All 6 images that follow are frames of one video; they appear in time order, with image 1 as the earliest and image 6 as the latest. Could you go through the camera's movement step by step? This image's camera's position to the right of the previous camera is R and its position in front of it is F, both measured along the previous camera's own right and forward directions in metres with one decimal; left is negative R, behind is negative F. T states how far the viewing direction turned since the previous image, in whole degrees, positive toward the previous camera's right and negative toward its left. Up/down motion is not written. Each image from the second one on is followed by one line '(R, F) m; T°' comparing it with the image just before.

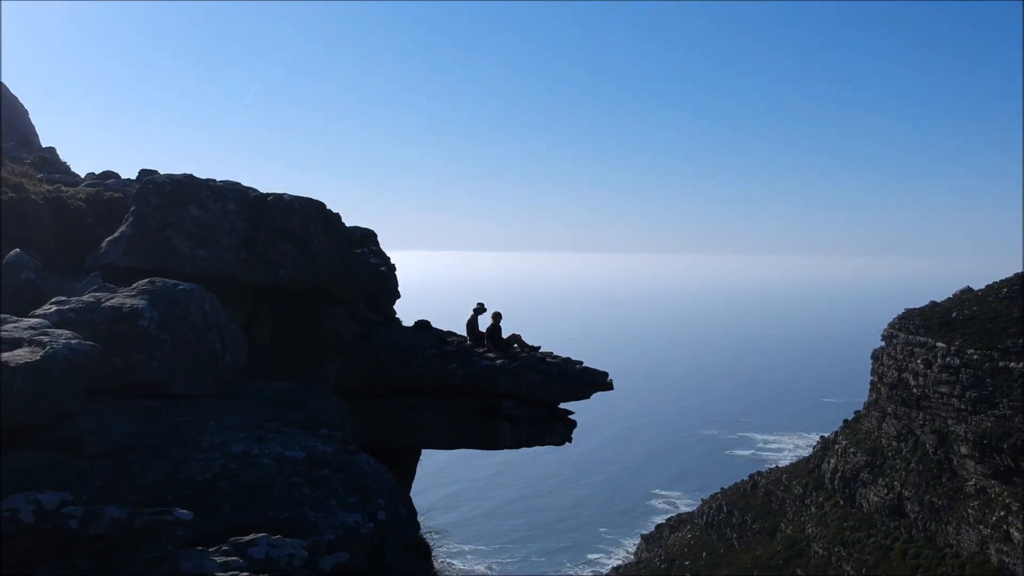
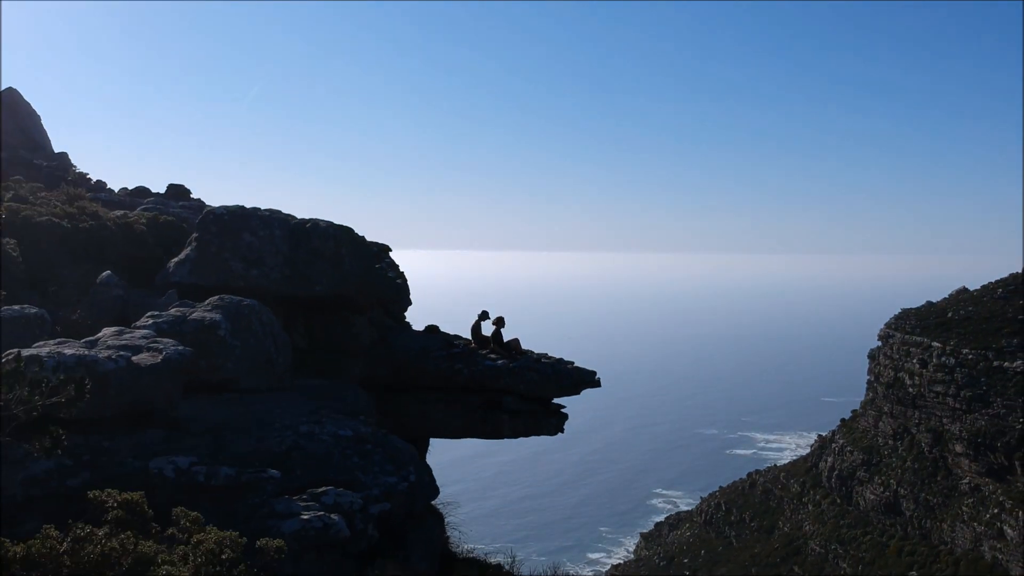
(0.0, -1.0) m; 0°
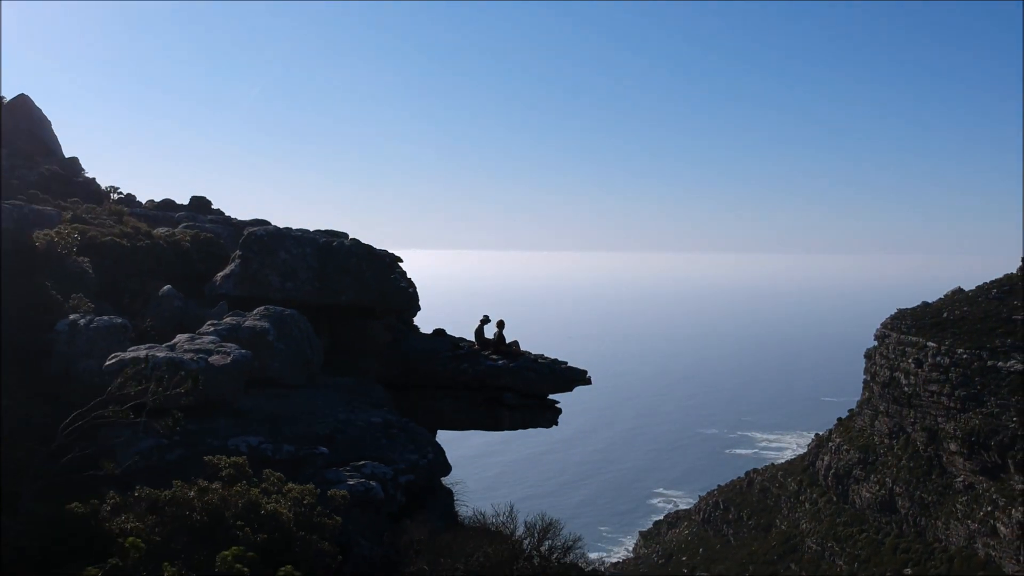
(0.0, -1.0) m; 0°
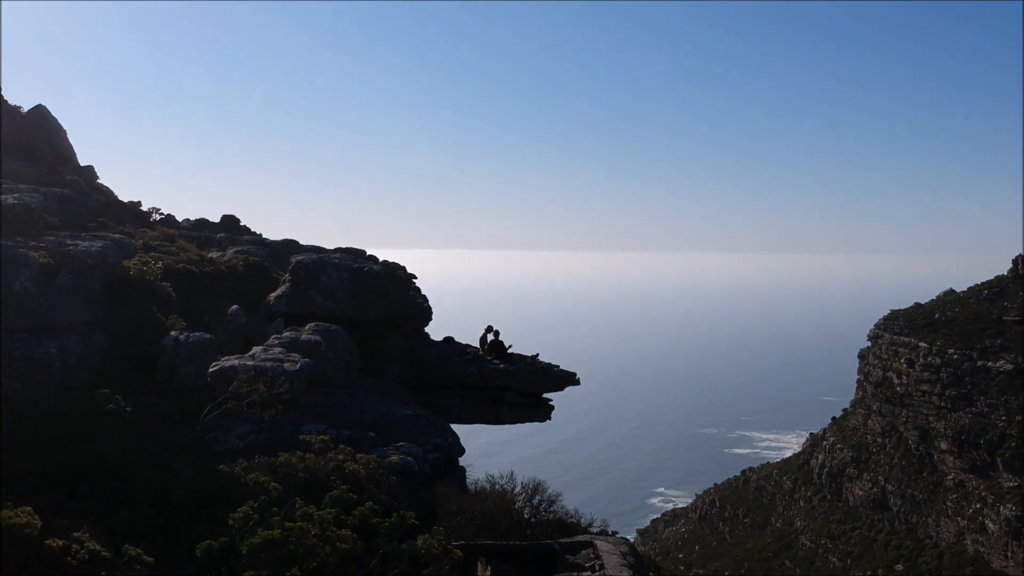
(0.0, -1.6) m; 0°
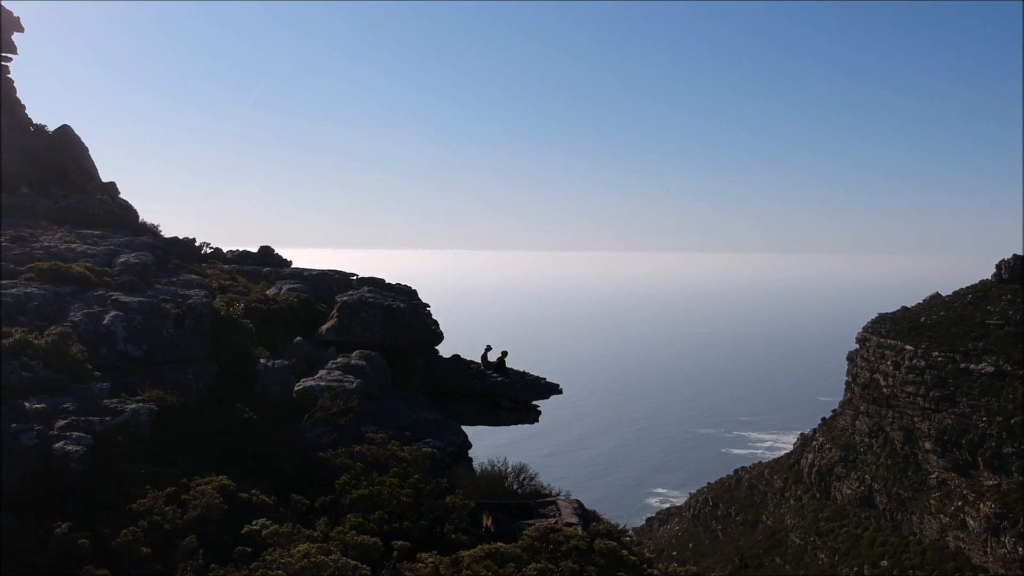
(0.0, -2.7) m; 0°
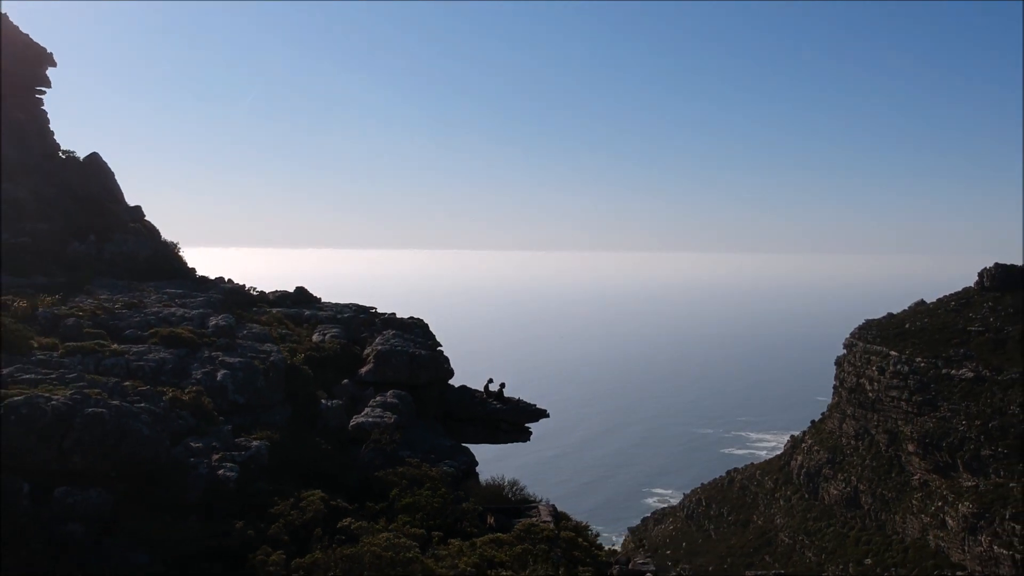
(0.0, -3.4) m; 0°
